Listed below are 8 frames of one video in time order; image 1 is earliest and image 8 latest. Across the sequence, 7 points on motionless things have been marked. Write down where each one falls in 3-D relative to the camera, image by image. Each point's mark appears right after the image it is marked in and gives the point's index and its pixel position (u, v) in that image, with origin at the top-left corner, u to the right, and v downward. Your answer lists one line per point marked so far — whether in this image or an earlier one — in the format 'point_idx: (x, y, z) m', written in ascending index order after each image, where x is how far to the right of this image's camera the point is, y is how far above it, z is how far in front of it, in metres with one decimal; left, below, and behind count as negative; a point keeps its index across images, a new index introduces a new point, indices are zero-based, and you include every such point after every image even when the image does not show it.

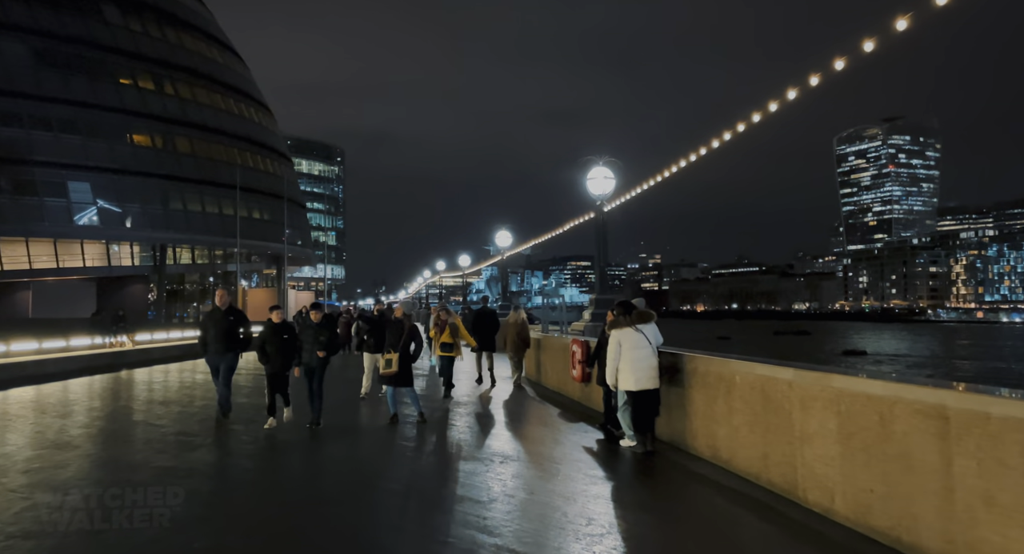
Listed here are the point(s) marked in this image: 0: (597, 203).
0: (+2.1, +1.8, +15.3) m
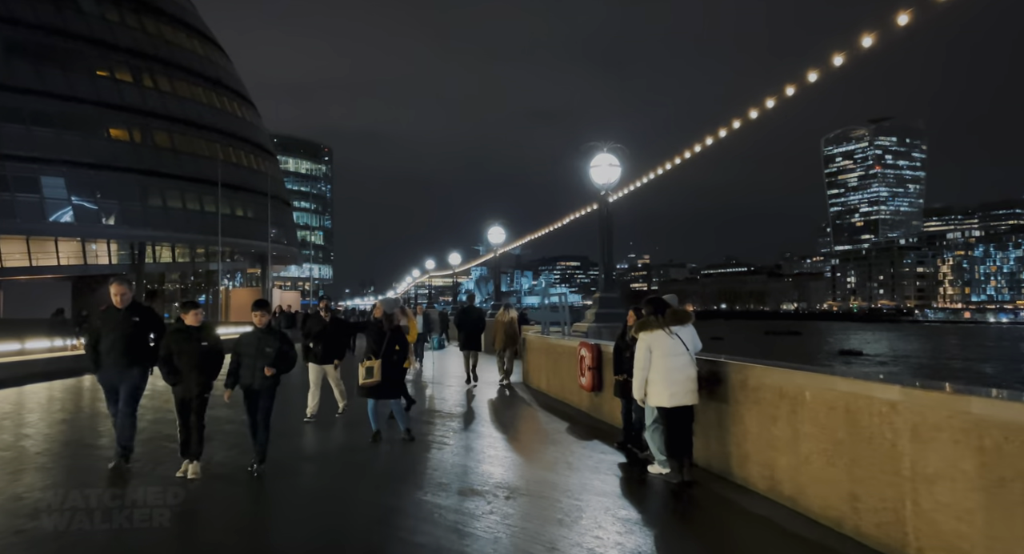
0: (+2.0, +1.9, +14.0) m
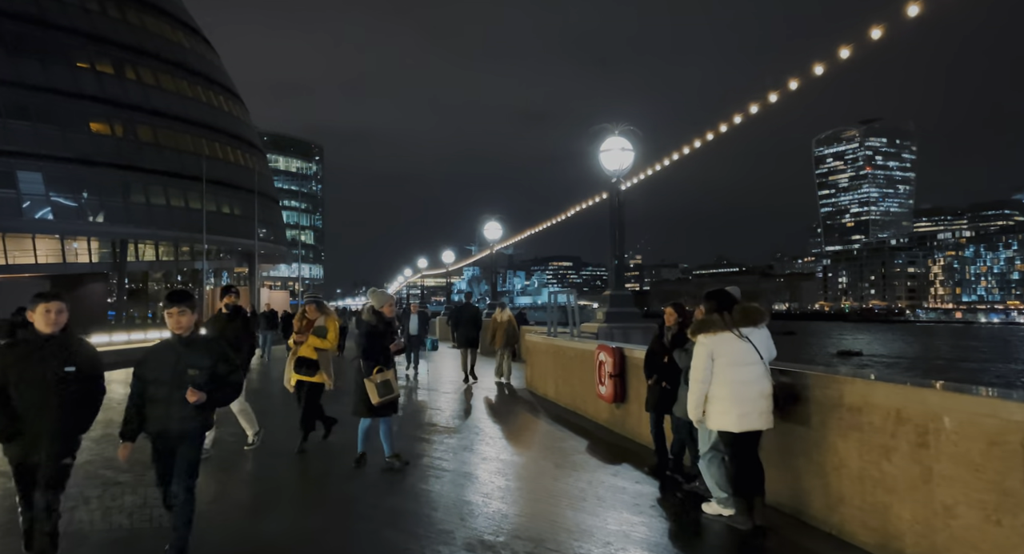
0: (+2.0, +2.0, +12.8) m
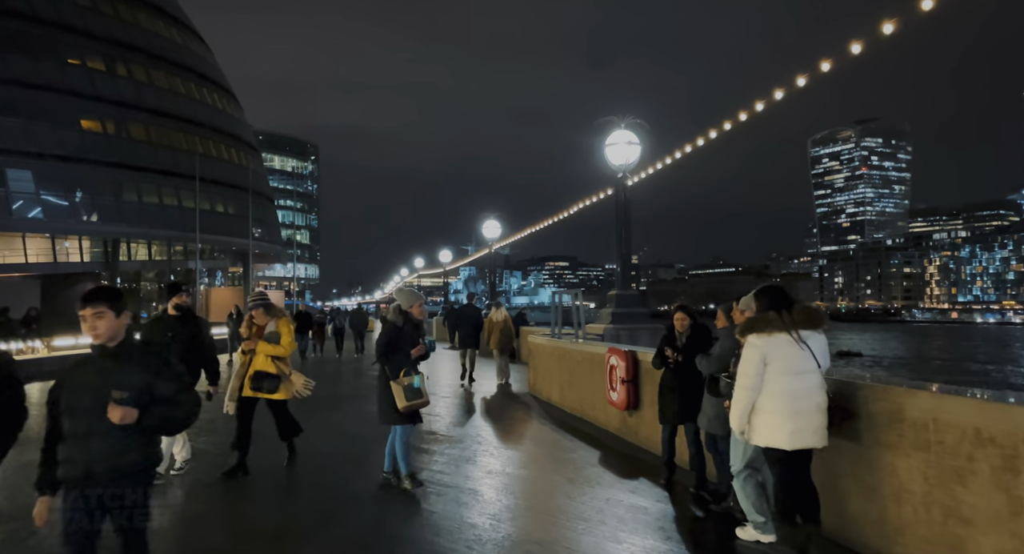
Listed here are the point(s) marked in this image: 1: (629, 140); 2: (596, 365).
0: (+2.1, +2.0, +12.3) m
1: (+2.2, +2.6, +12.0) m
2: (+1.1, -1.2, +8.5) m
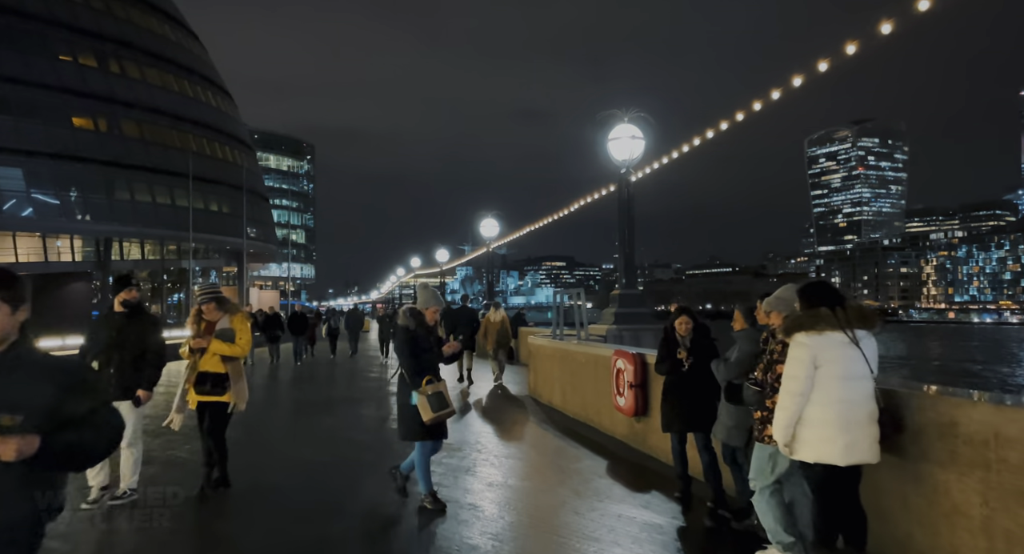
0: (+2.0, +2.0, +11.8) m
1: (+2.2, +2.6, +11.5) m
2: (+1.1, -1.1, +8.0) m
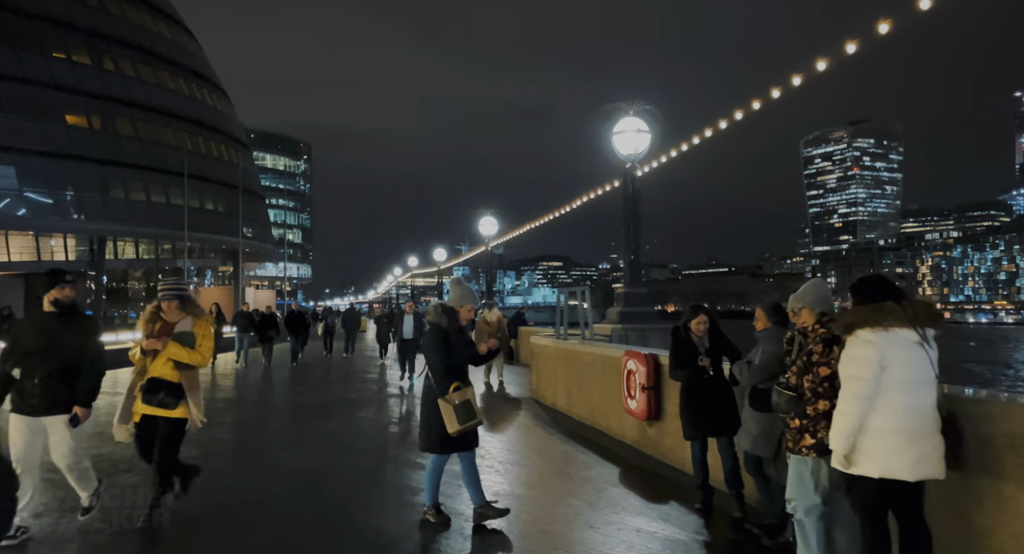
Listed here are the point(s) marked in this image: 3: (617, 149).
0: (+2.1, +2.0, +11.5) m
1: (+2.3, +2.6, +11.3) m
2: (+1.2, -1.1, +7.8) m
3: (+1.9, +2.3, +11.6) m
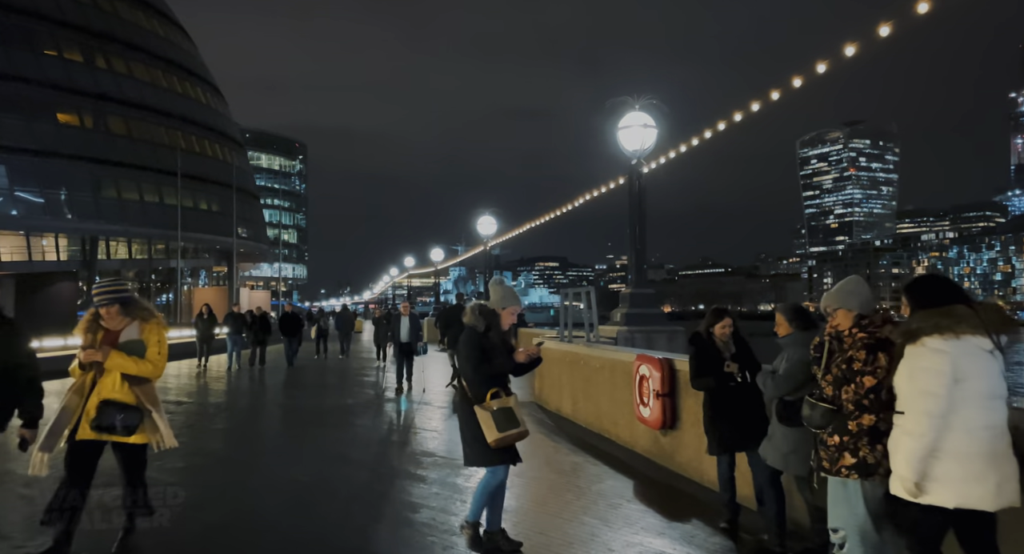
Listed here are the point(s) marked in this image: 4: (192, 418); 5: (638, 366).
0: (+2.1, +2.0, +11.1) m
1: (+2.3, +2.7, +10.8) m
2: (+1.2, -1.1, +7.3) m
3: (+1.9, +2.3, +11.1) m
4: (-5.0, -2.2, +10.0) m
5: (+1.3, -0.9, +6.5) m
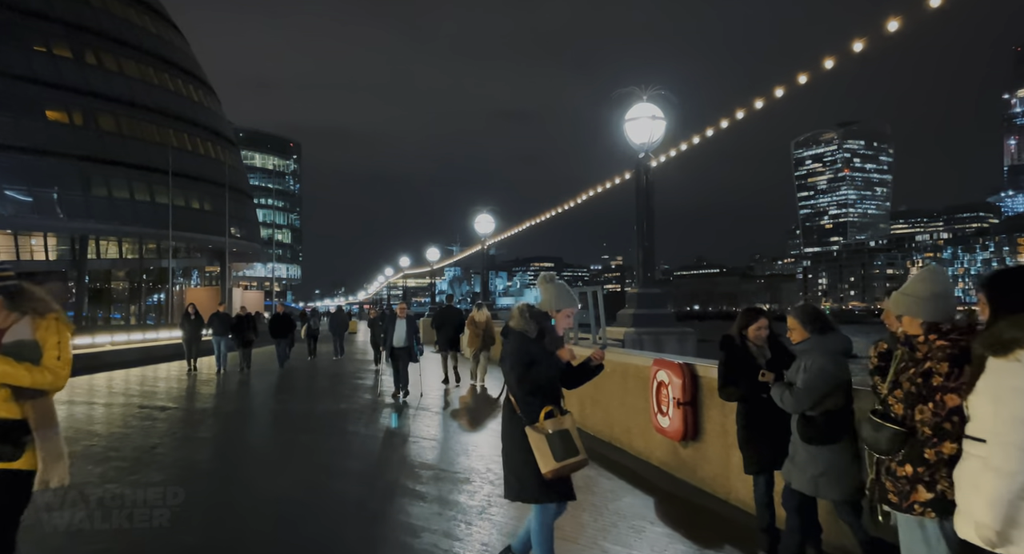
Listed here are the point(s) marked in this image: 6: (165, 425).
0: (+2.1, +2.0, +10.6) m
1: (+2.3, +2.7, +10.3) m
2: (+1.3, -1.1, +6.8) m
3: (+2.0, +2.4, +10.6) m
4: (-5.0, -2.2, +9.4) m
5: (+1.4, -0.9, +6.0) m
6: (-5.1, -2.2, +9.3) m
